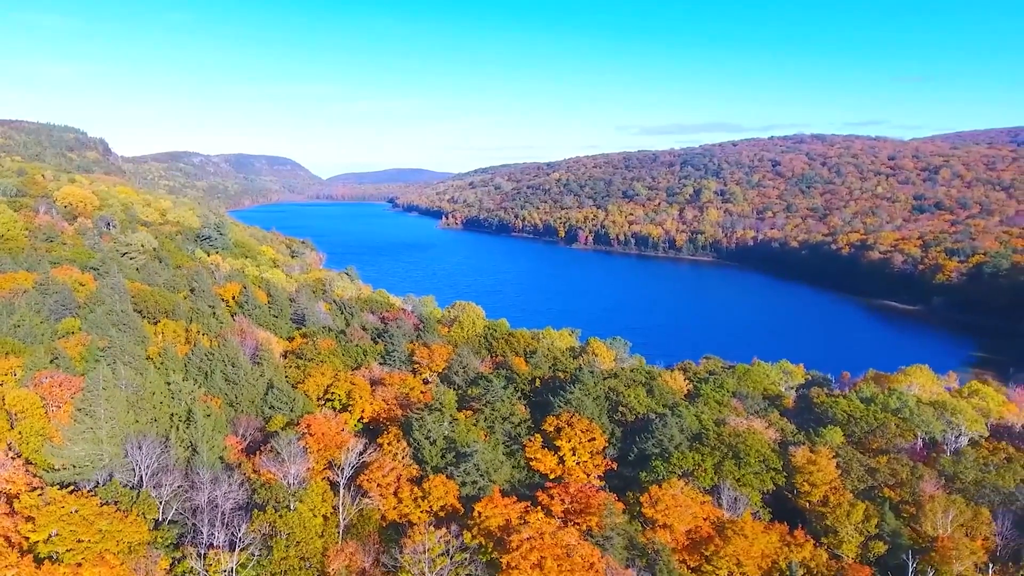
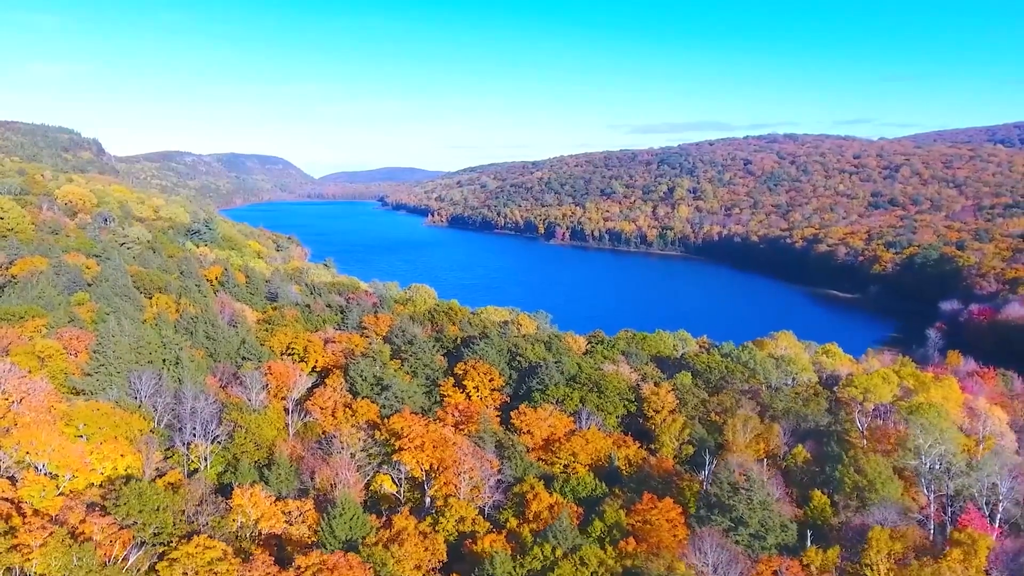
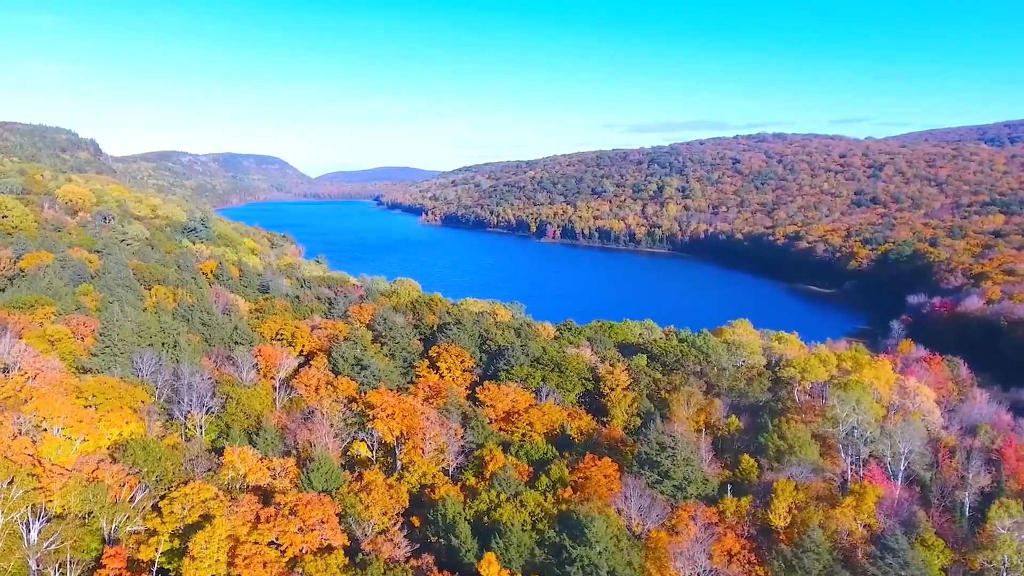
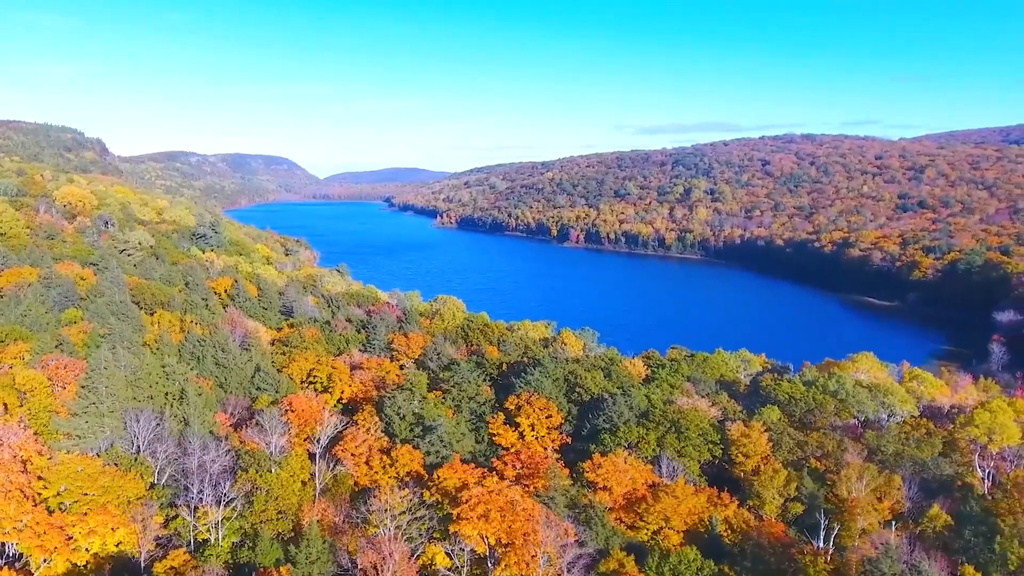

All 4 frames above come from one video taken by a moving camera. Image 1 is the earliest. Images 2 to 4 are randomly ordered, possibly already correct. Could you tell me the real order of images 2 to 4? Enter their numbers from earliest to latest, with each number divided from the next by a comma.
4, 2, 3
